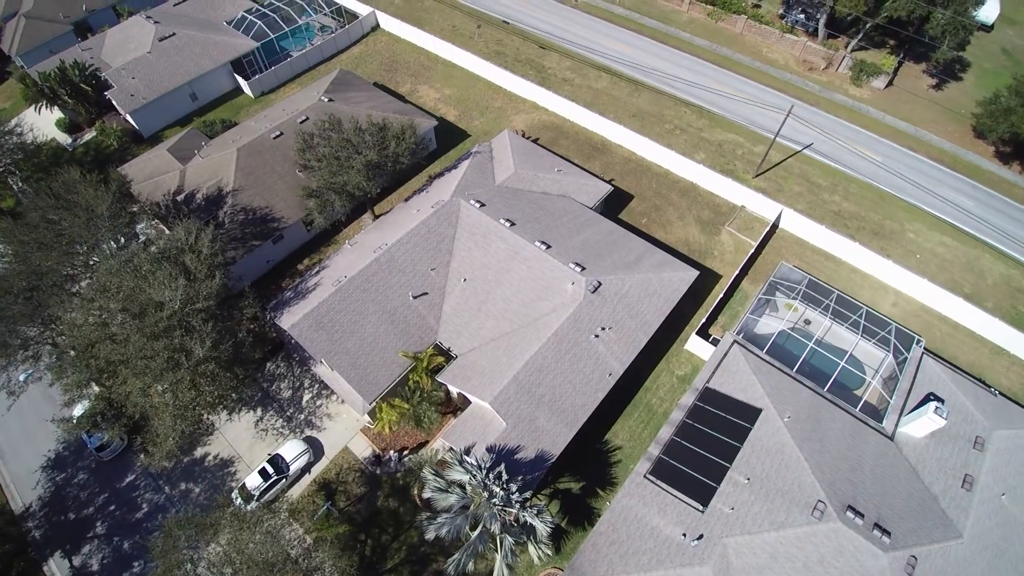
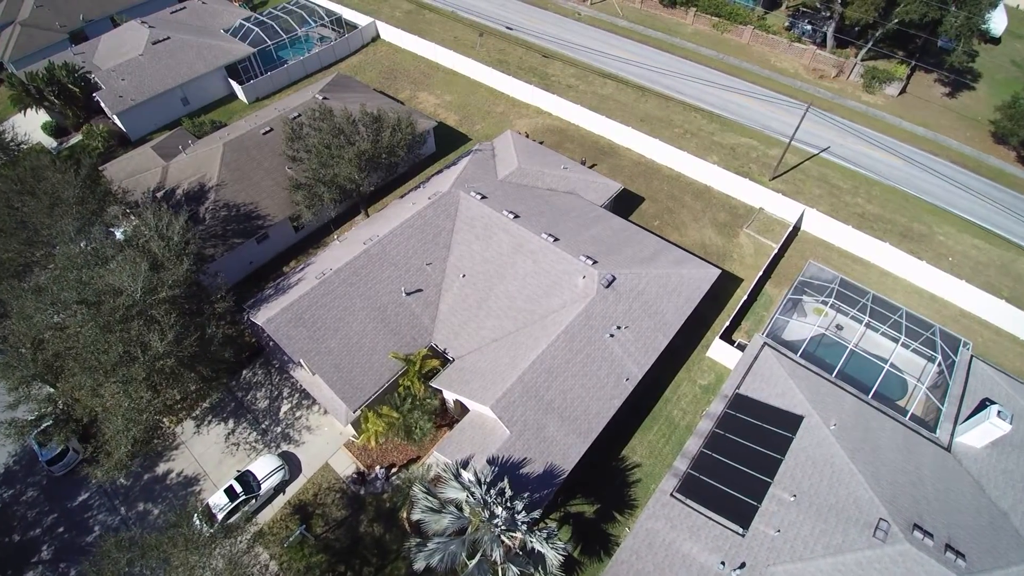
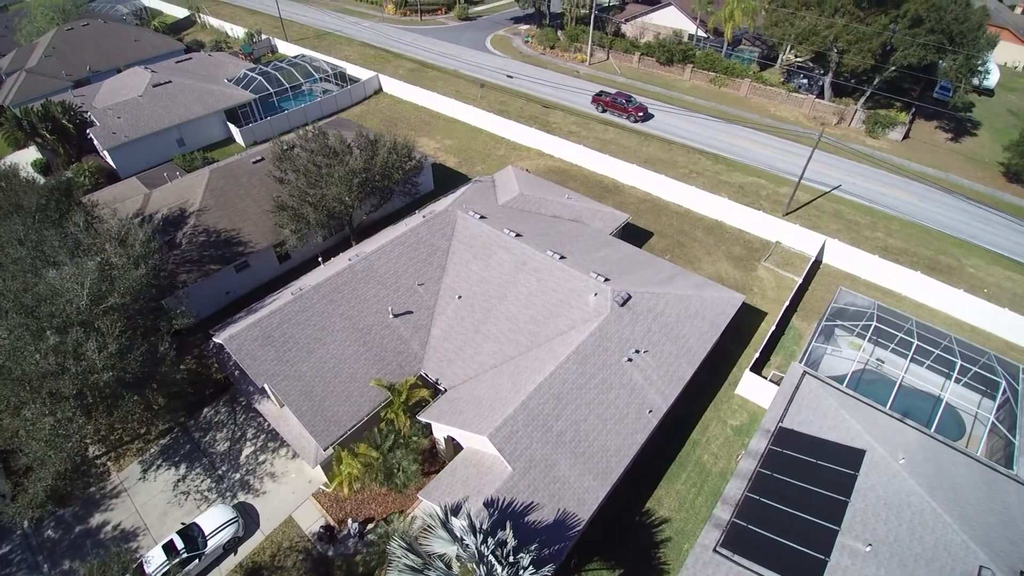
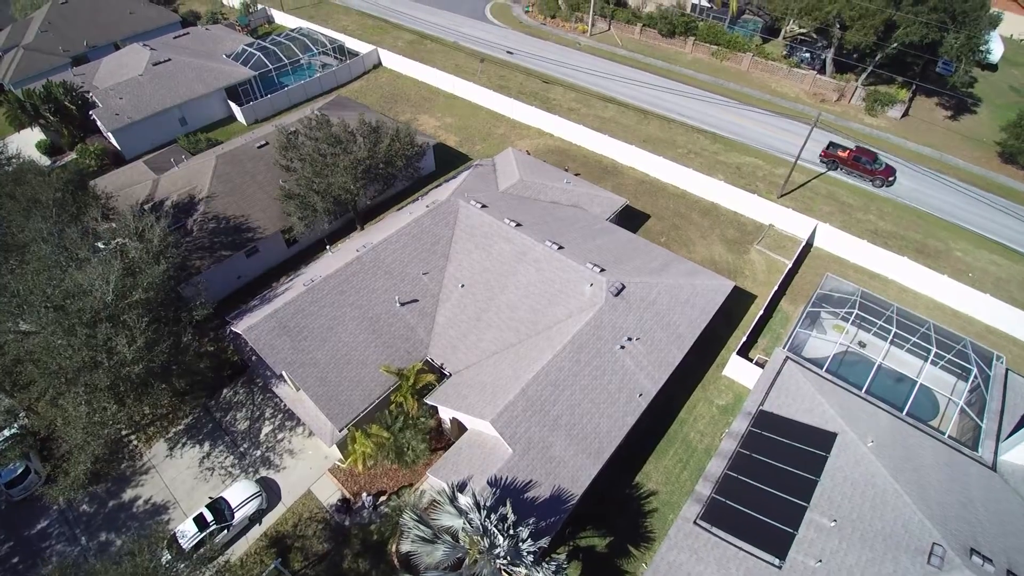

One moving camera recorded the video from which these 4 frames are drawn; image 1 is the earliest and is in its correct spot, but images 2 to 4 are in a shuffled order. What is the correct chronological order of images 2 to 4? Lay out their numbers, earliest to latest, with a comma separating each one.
2, 4, 3
